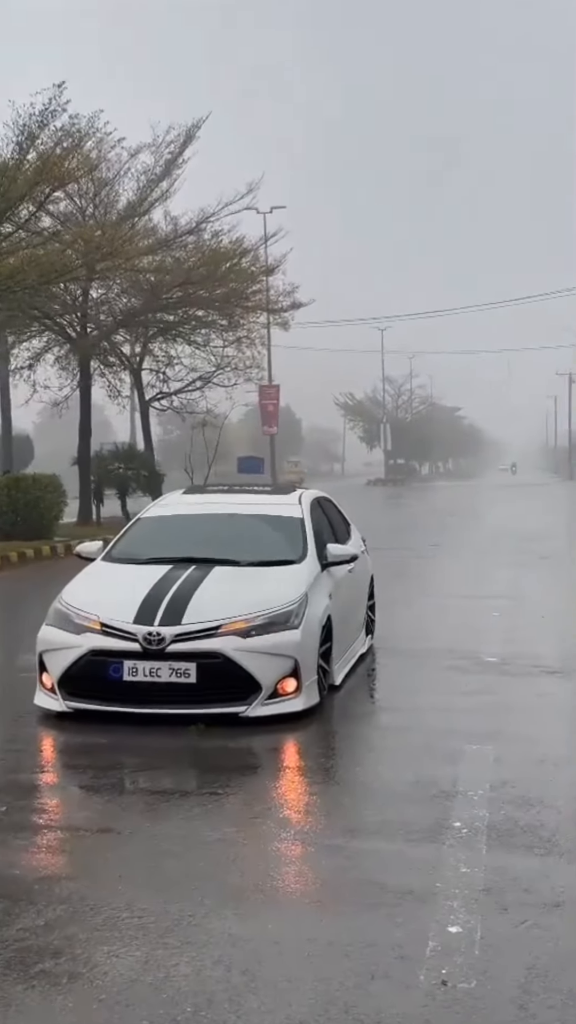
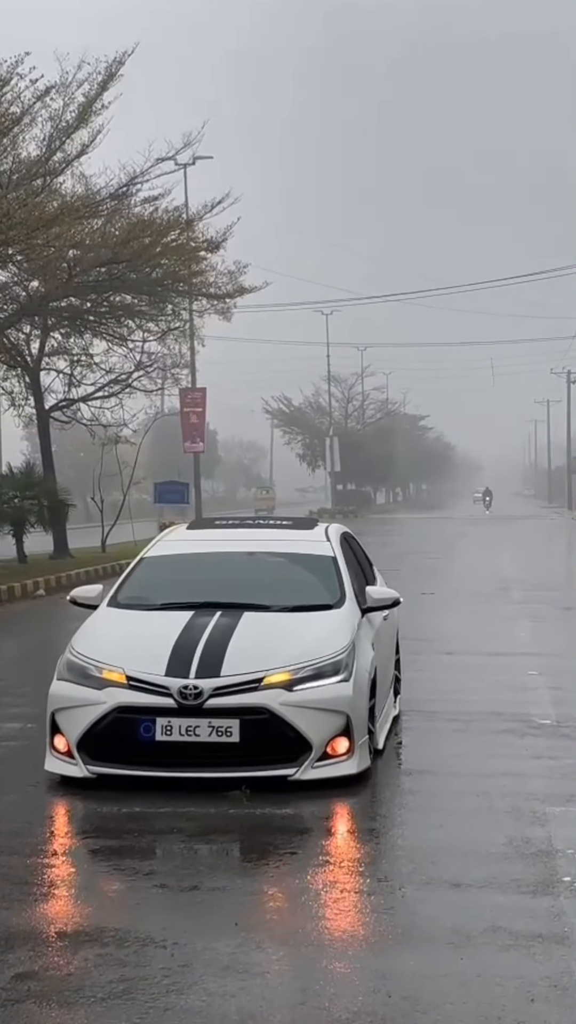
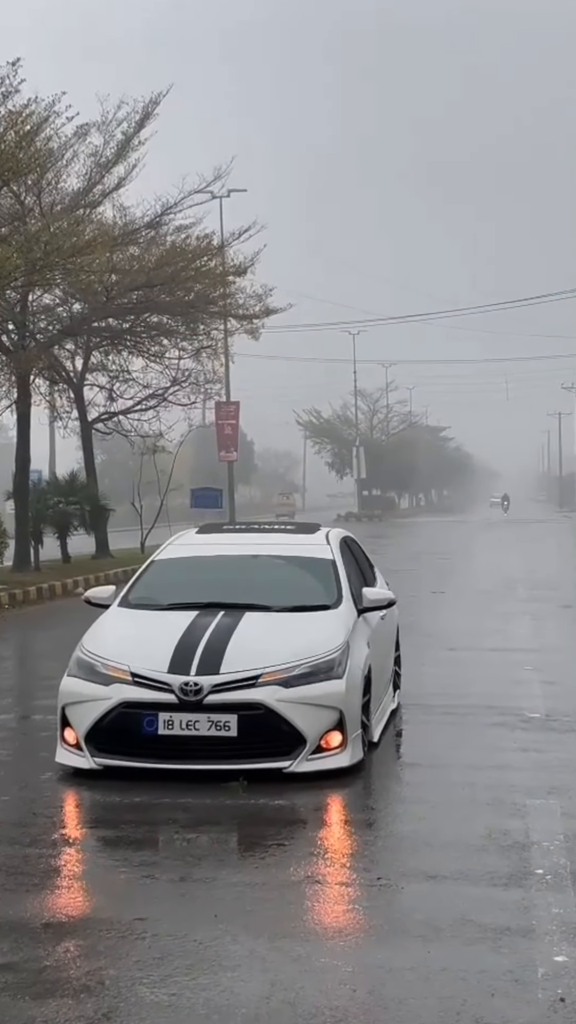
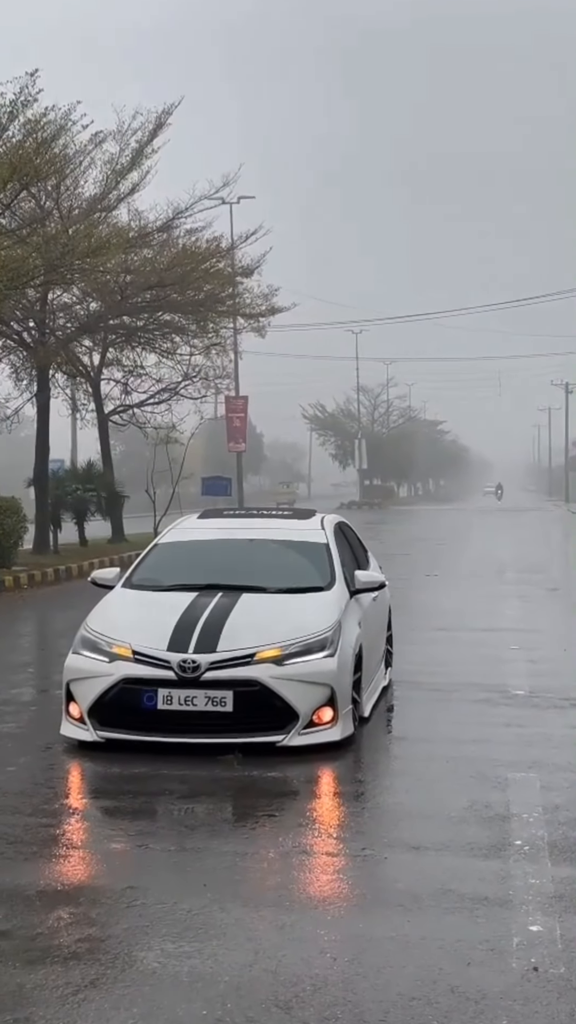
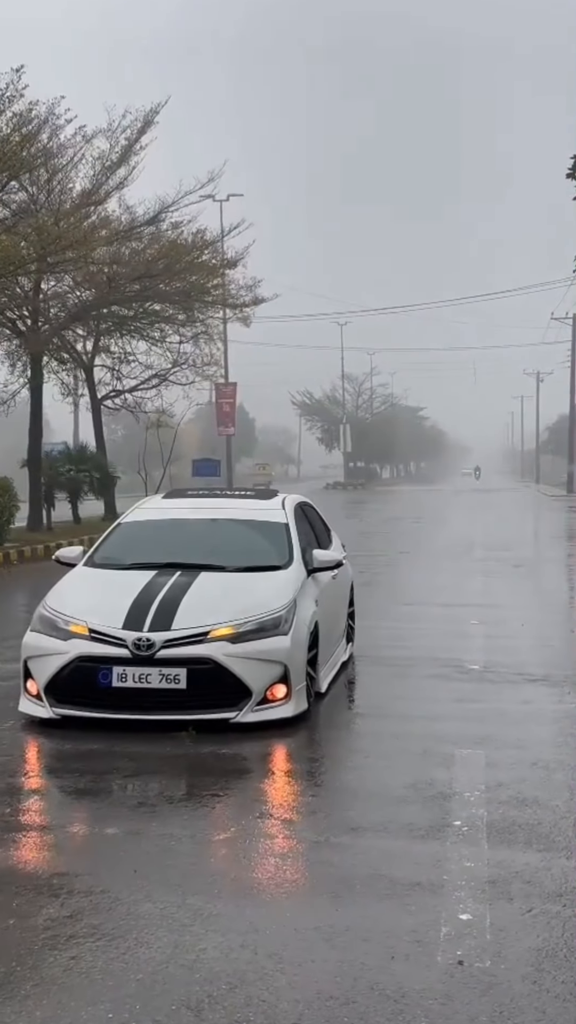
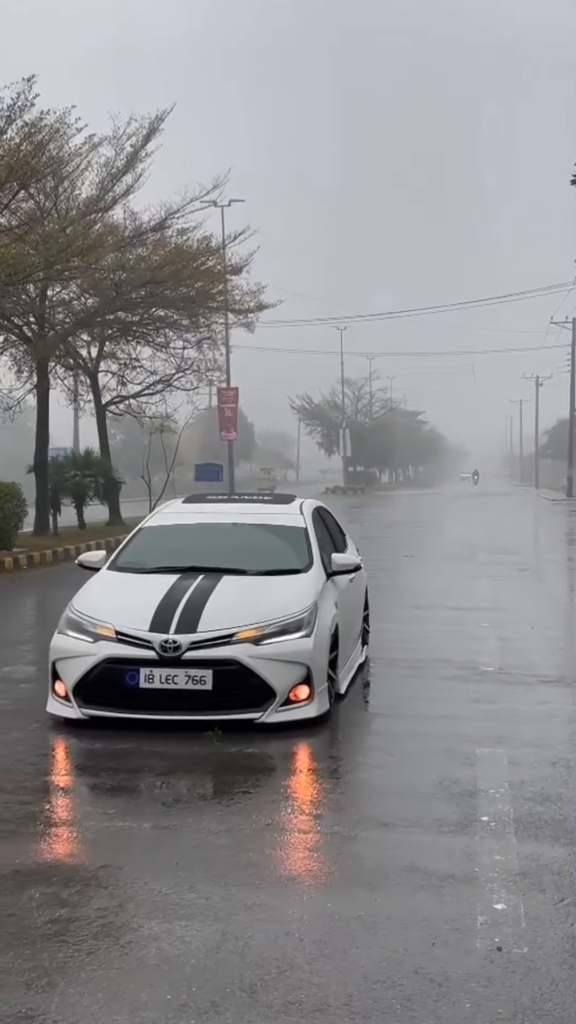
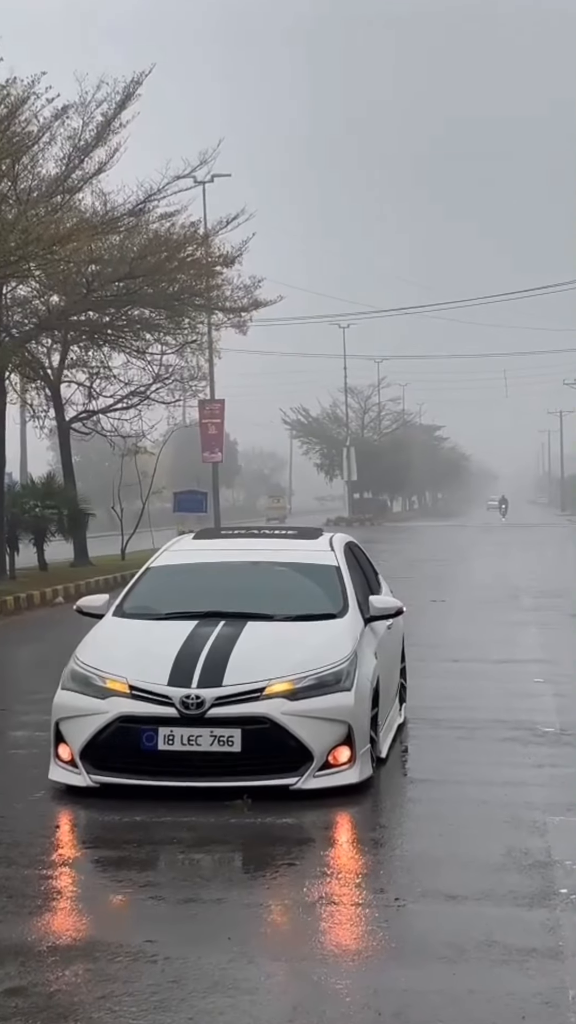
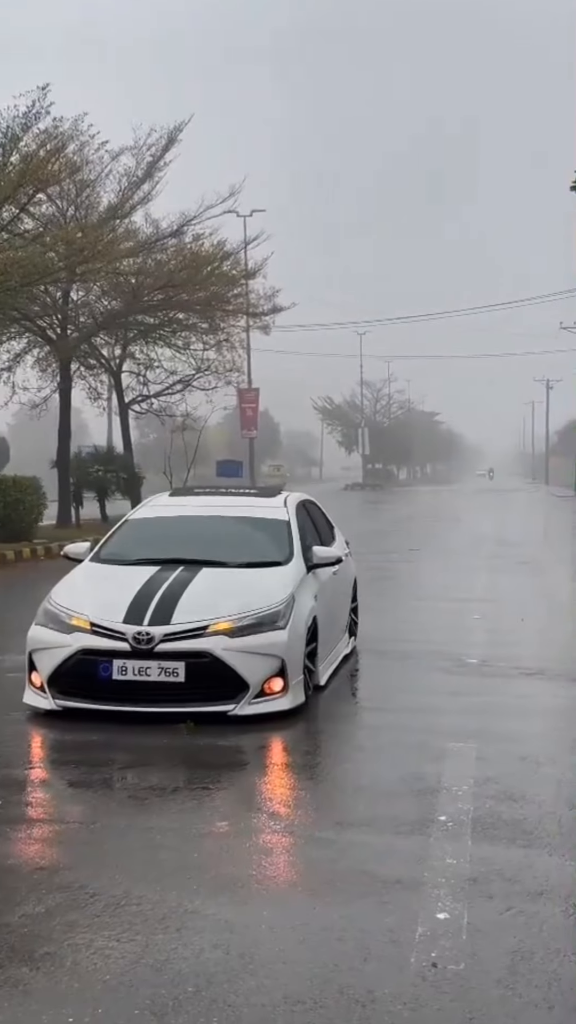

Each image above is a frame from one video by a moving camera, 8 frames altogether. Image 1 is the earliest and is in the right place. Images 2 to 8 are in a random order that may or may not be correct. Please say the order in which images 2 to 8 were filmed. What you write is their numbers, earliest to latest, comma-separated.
8, 5, 6, 4, 3, 7, 2
